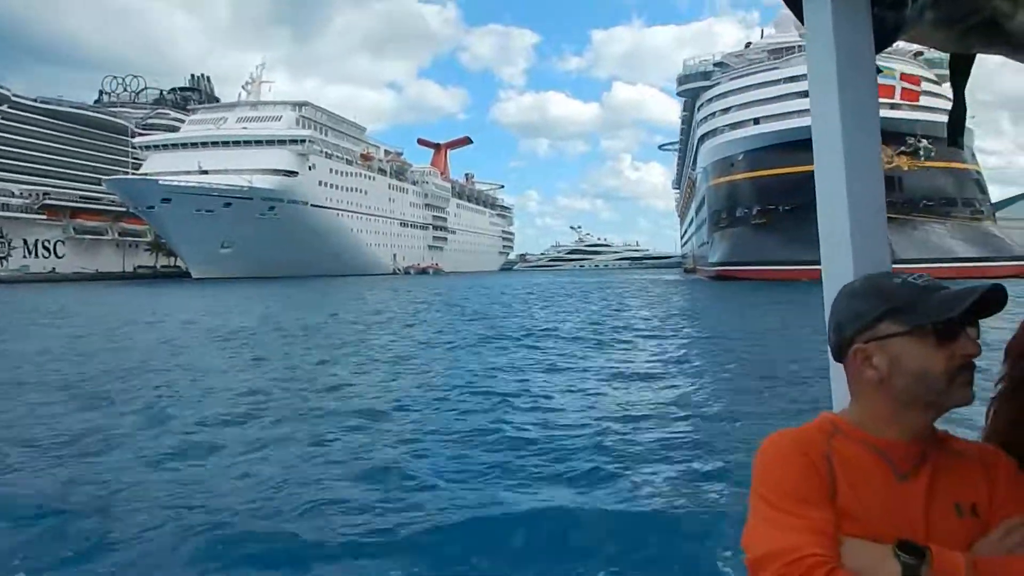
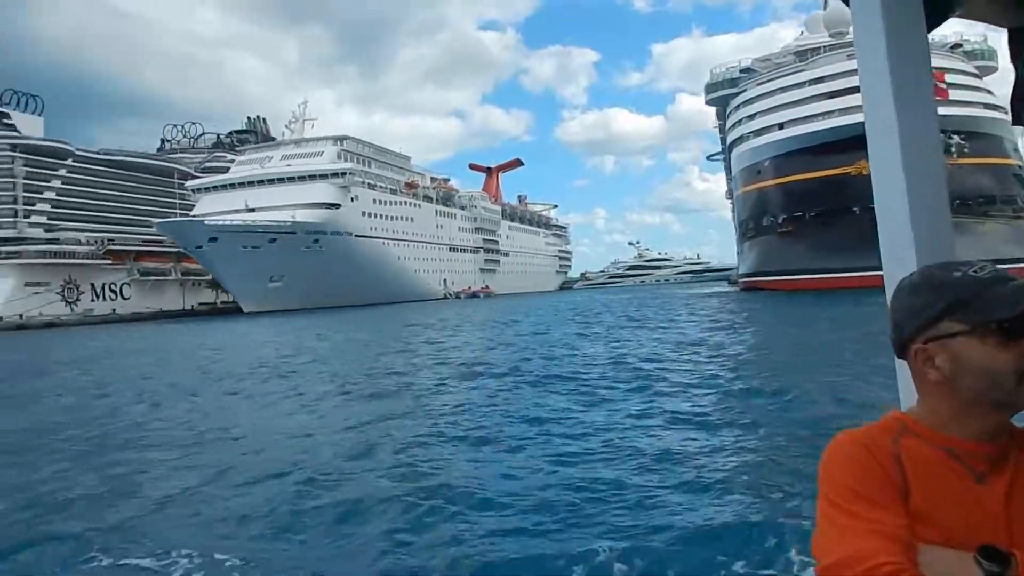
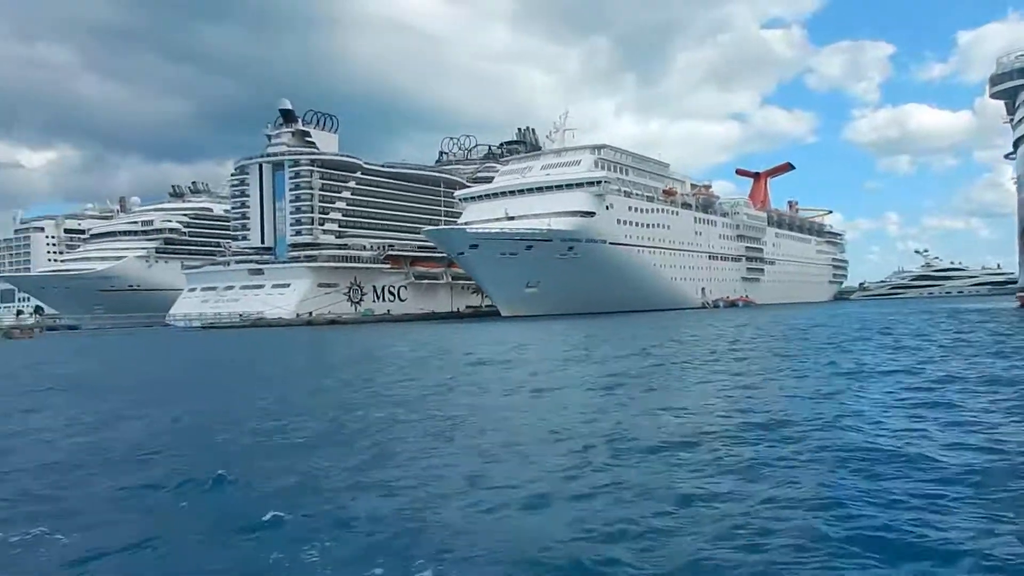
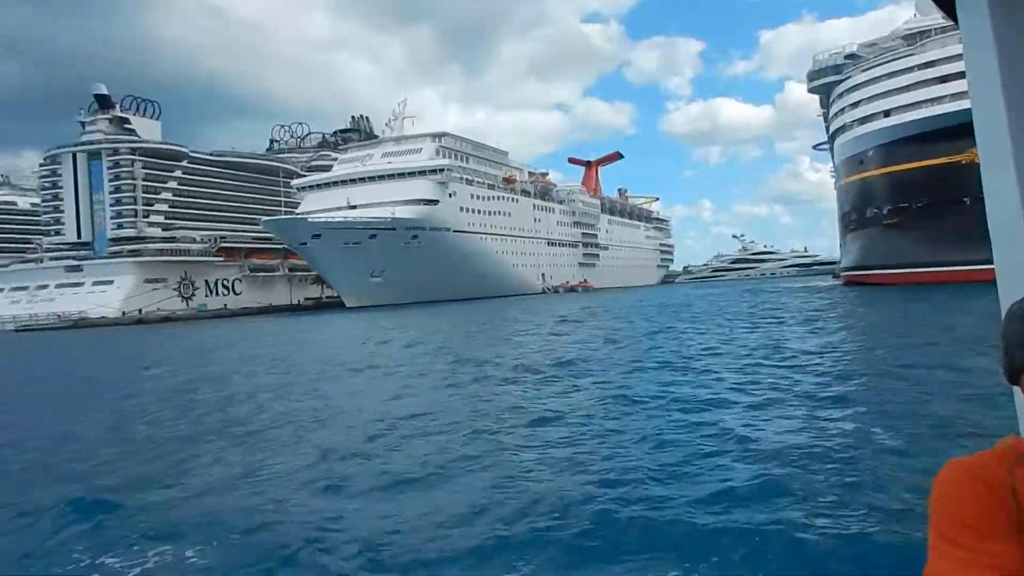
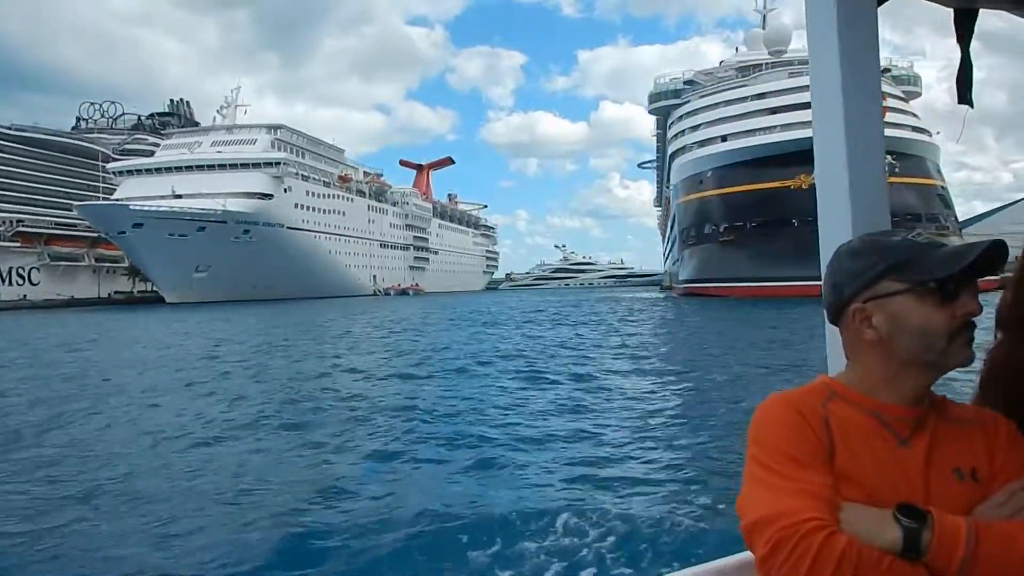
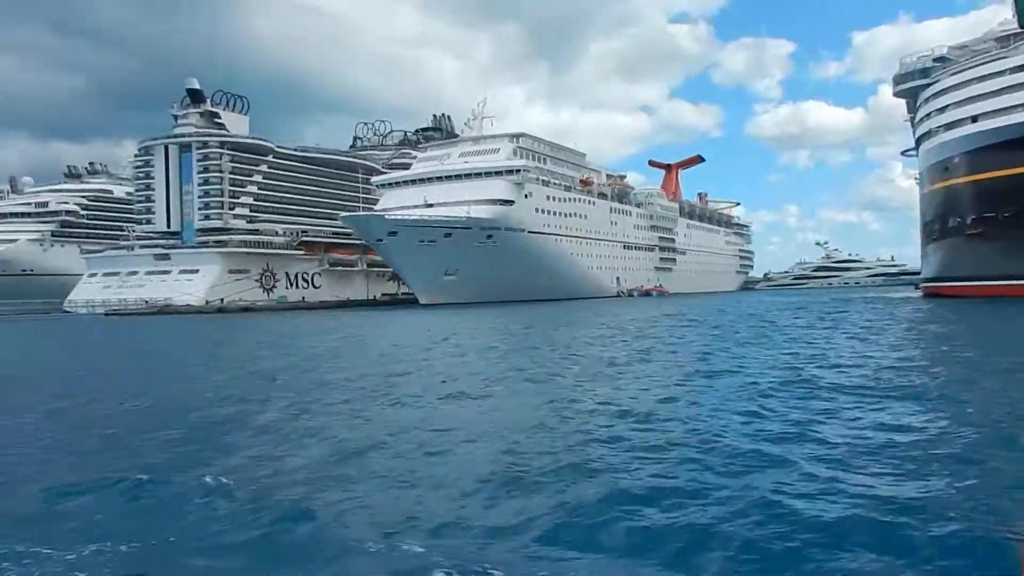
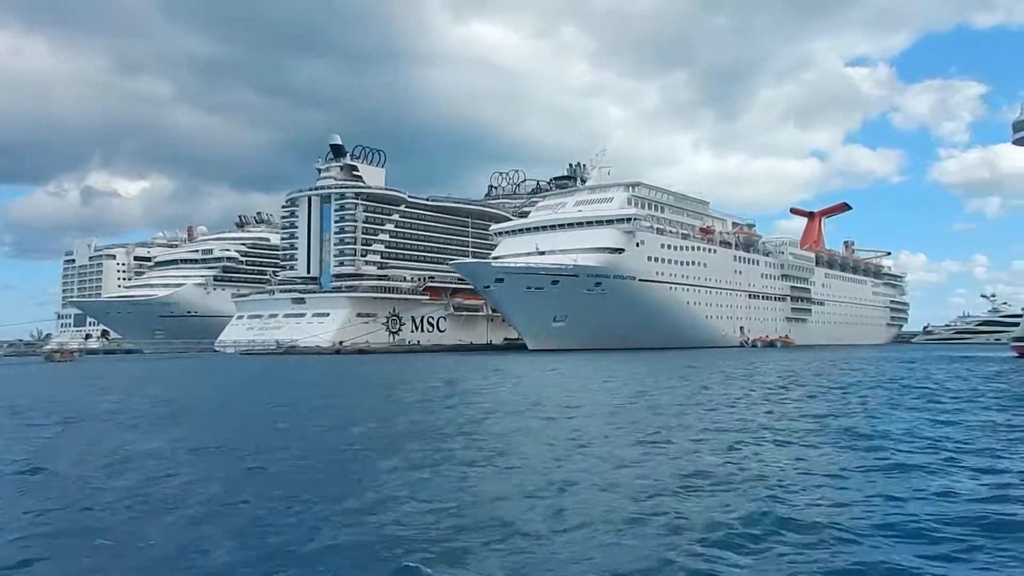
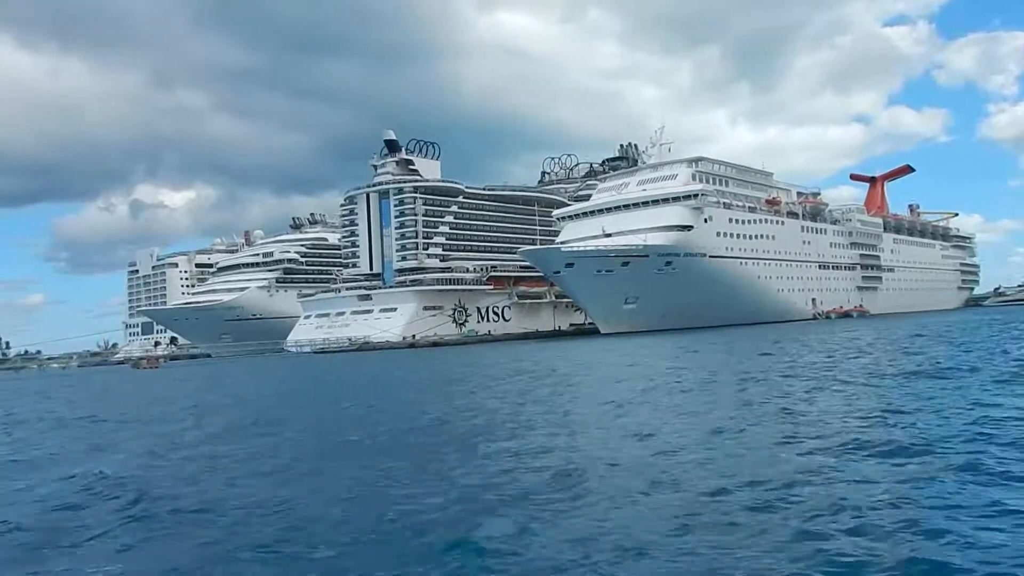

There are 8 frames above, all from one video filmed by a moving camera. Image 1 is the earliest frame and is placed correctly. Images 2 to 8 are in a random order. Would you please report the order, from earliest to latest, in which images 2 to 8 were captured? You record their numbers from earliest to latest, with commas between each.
5, 2, 4, 6, 3, 8, 7
